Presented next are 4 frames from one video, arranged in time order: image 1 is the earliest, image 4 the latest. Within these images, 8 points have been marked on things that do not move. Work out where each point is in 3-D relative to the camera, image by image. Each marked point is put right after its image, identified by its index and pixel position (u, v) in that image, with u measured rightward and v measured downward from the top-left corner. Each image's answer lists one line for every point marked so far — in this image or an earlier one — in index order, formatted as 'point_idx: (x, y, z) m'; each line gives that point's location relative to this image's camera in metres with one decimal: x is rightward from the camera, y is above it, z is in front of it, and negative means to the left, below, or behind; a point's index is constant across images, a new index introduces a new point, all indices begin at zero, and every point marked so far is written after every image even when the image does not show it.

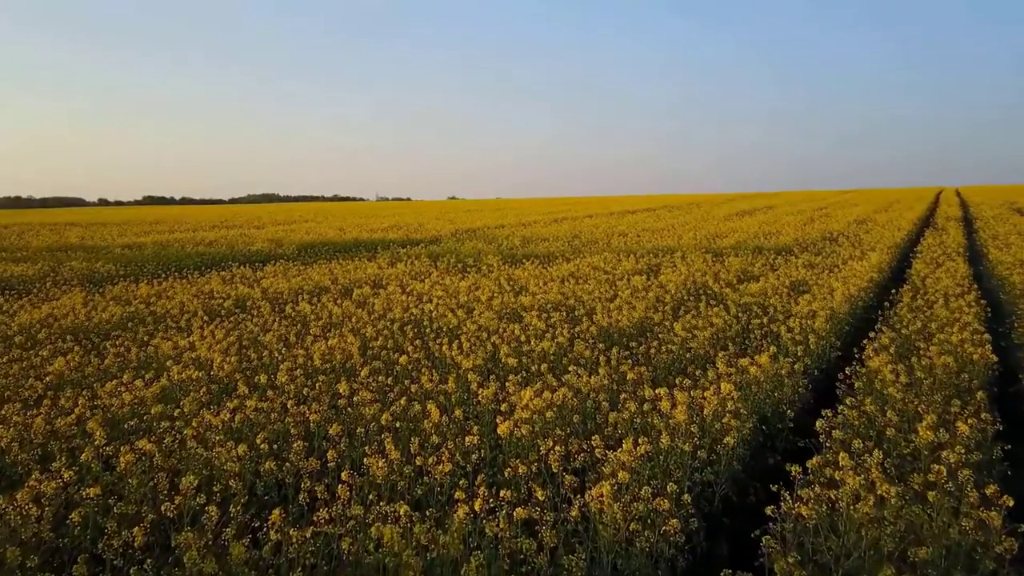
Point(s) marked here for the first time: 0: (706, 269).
0: (+4.8, +0.5, +14.9) m
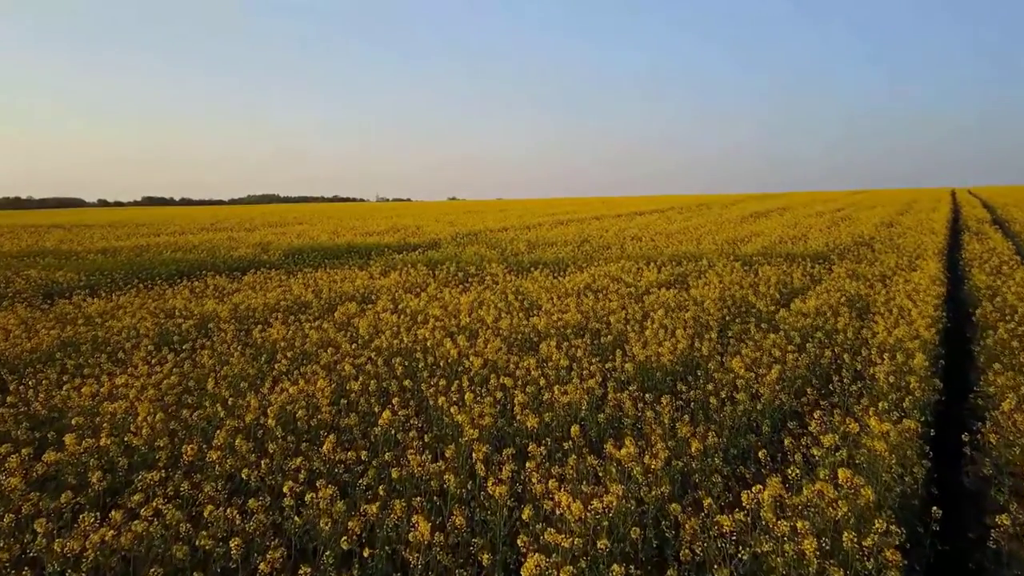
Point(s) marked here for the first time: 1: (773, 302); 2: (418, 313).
0: (+4.9, +0.2, +13.1) m
1: (+4.6, -0.2, +10.8) m
2: (-1.6, -0.4, +10.4) m
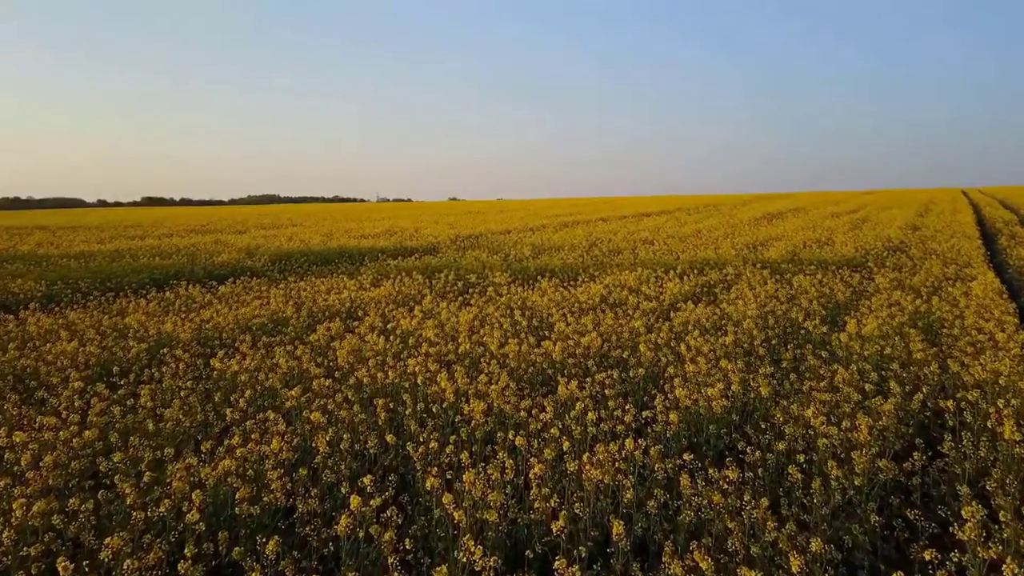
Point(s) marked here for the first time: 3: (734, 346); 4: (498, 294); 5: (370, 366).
0: (+5.1, -0.1, +11.6) m
1: (+4.8, -0.5, +9.4) m
2: (-1.5, -0.7, +9.0) m
3: (+2.8, -0.7, +7.6) m
4: (-0.3, -0.1, +12.1) m
5: (-1.7, -0.9, +7.2) m
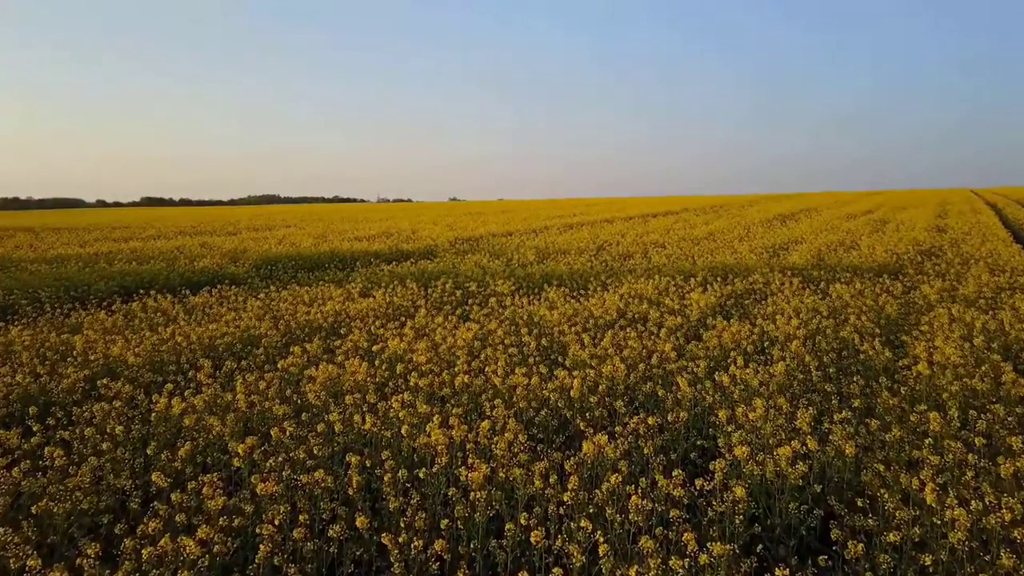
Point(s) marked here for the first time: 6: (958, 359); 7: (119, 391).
0: (+5.1, -0.3, +10.3) m
1: (+4.8, -0.7, +8.0) m
2: (-1.4, -0.9, +7.6) m
3: (+2.9, -0.9, +6.3) m
4: (-0.2, -0.3, +10.8) m
5: (-1.6, -1.1, +5.8) m
6: (+5.1, -0.8, +6.9) m
7: (-4.3, -1.1, +6.7) m
